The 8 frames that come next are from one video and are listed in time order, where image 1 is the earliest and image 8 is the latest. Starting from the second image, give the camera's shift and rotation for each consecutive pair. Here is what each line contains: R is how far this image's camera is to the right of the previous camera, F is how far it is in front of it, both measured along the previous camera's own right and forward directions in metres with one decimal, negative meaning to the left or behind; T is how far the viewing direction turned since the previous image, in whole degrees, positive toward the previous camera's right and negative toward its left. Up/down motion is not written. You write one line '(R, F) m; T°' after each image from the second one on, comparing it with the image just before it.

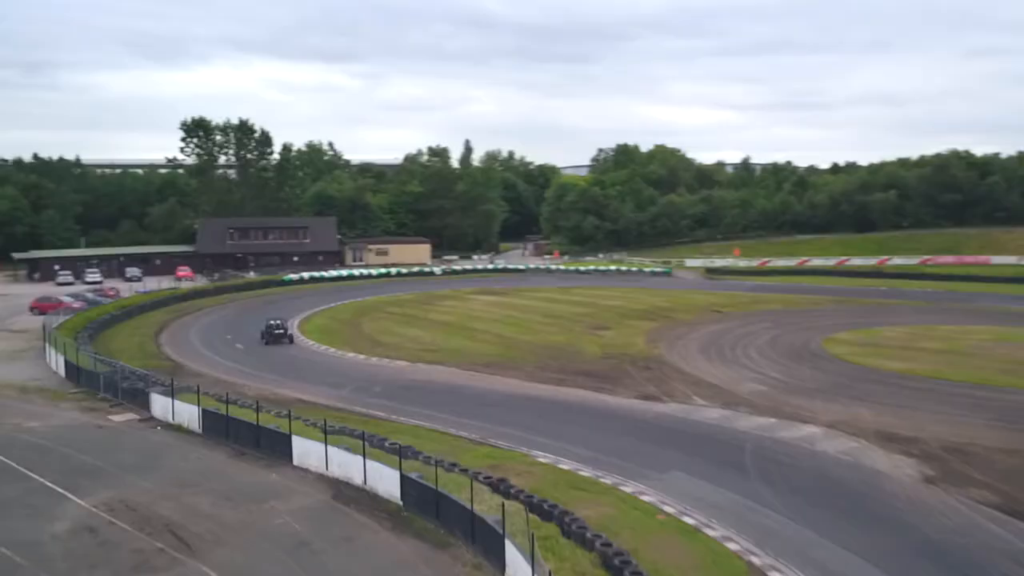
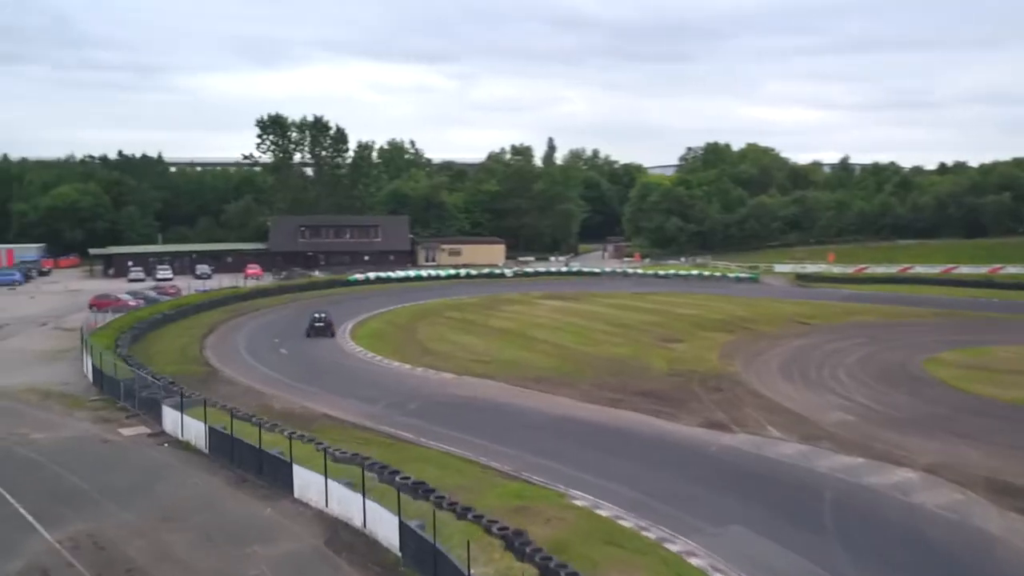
(+1.3, +3.4) m; -6°
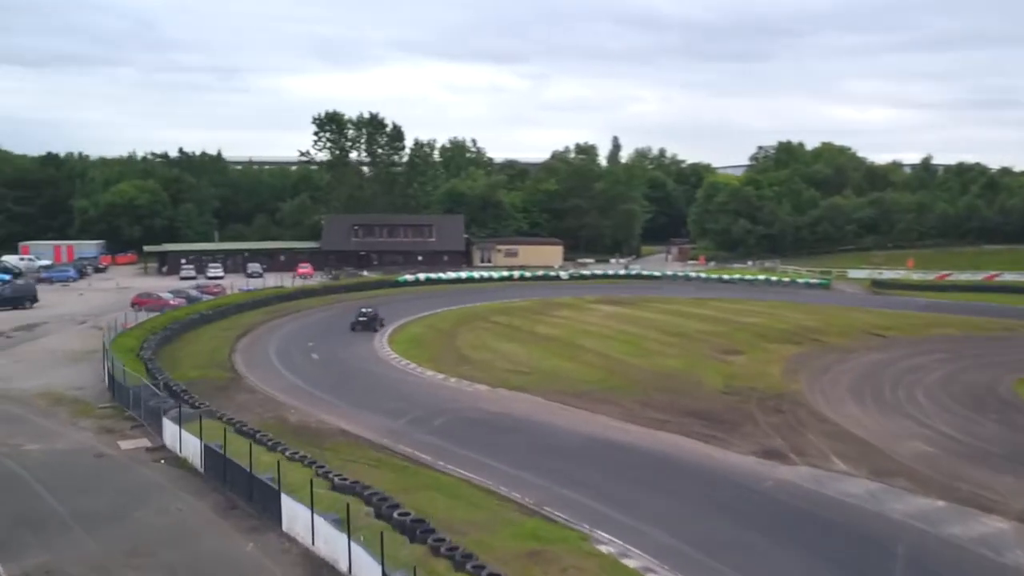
(+1.0, +2.7) m; -4°
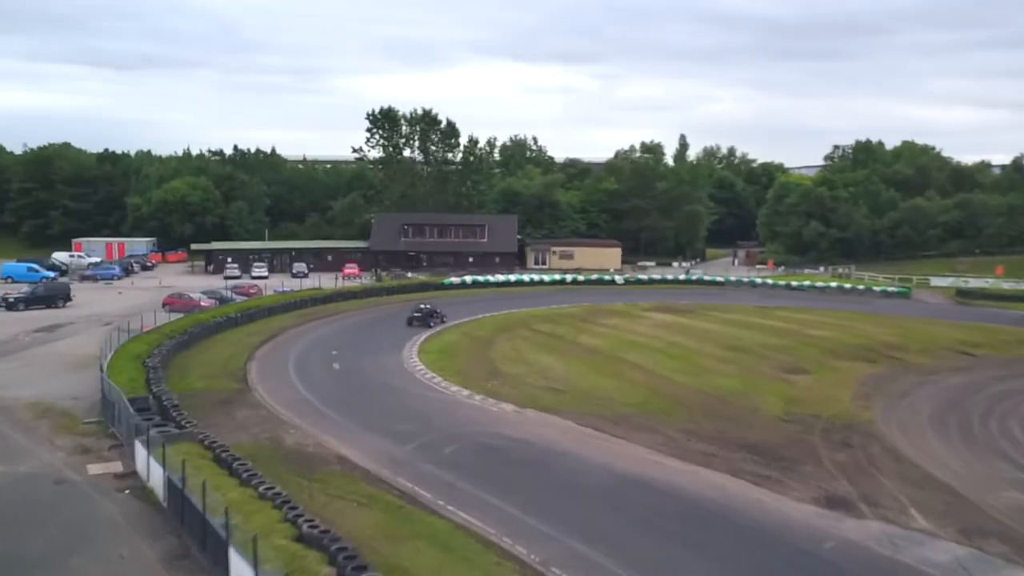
(+1.2, +3.4) m; -4°
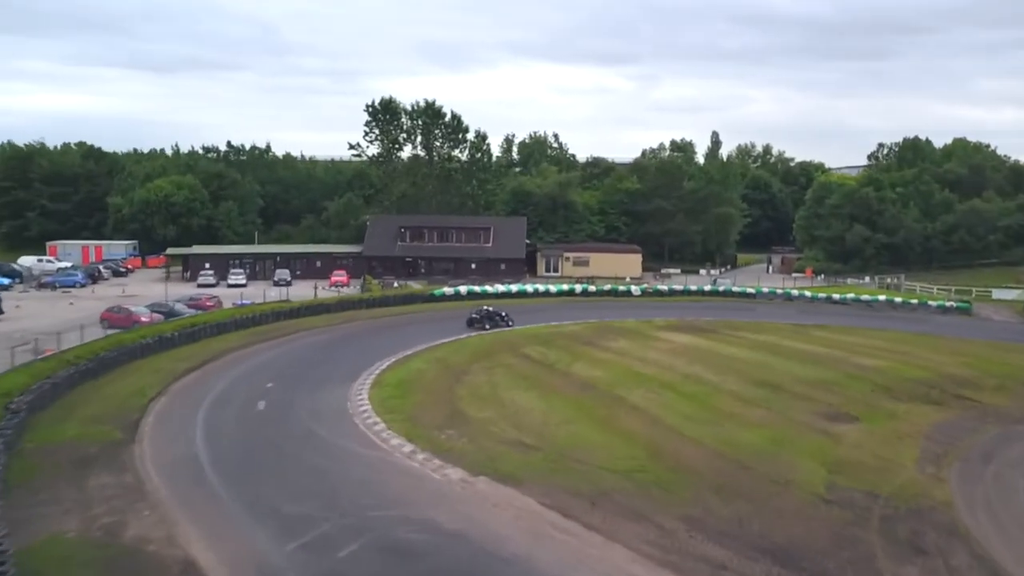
(+2.1, +7.2) m; -2°
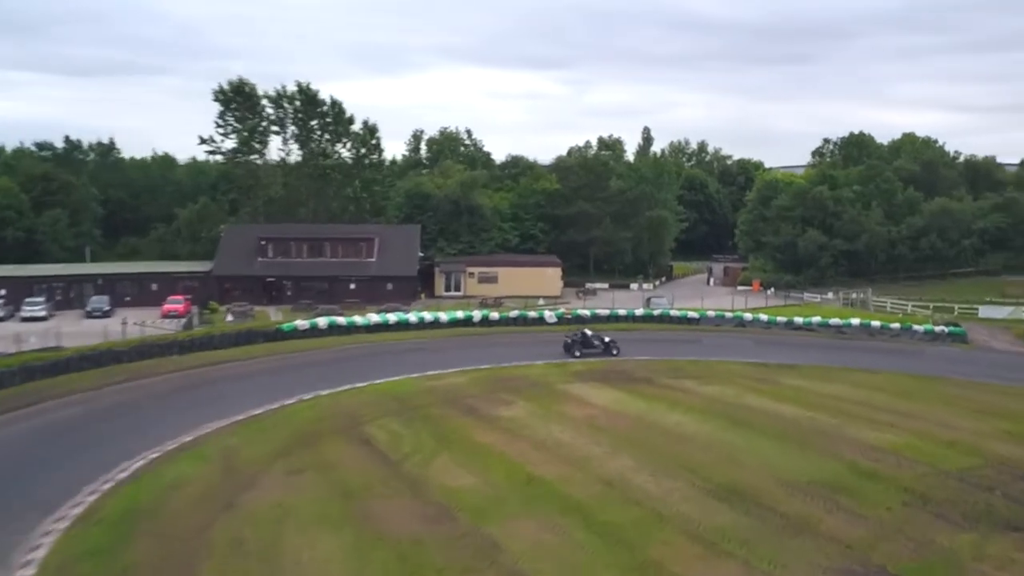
(+2.8, +12.5) m; +4°
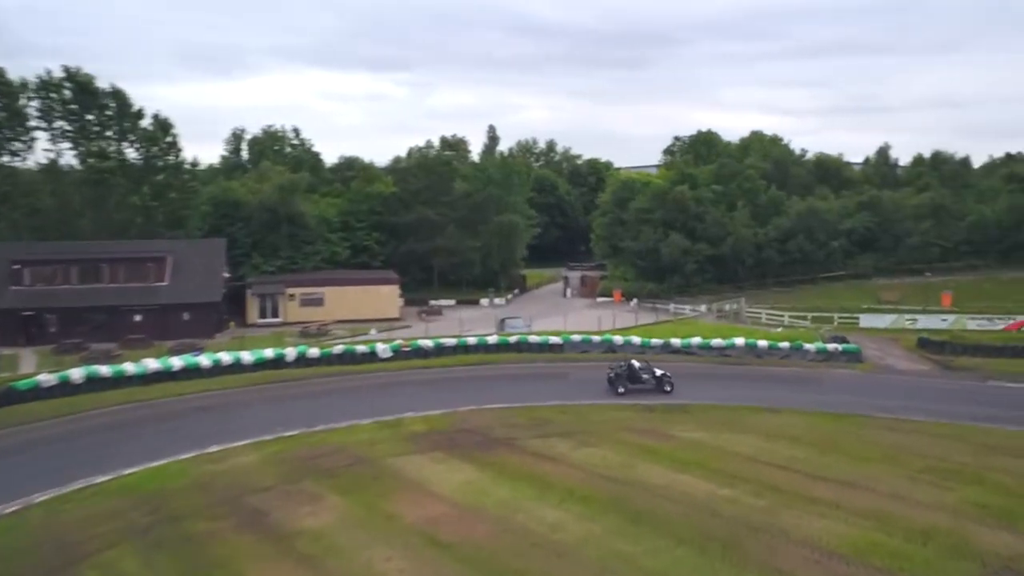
(+1.1, +8.1) m; +10°
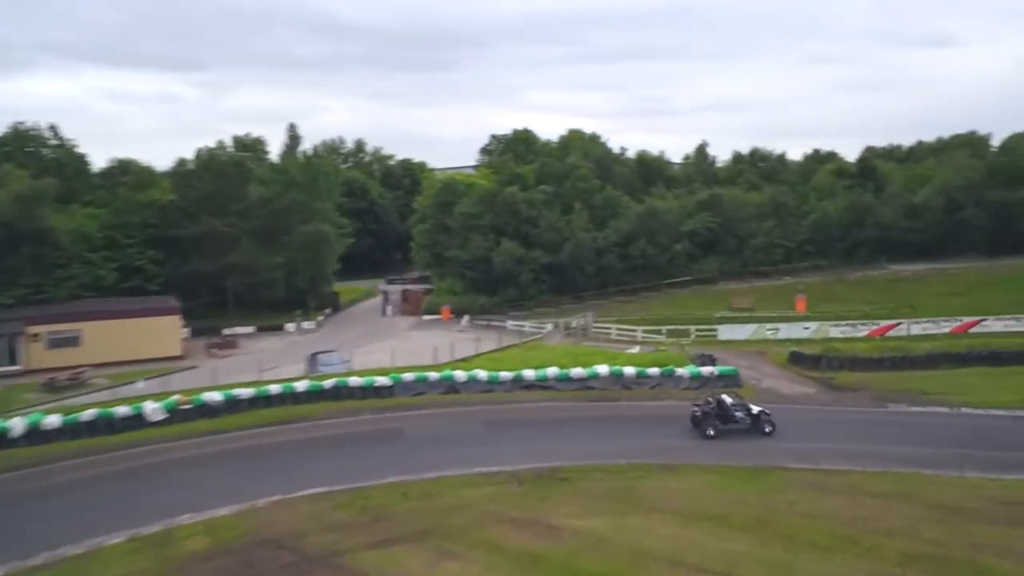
(-0.1, +7.5) m; +12°
